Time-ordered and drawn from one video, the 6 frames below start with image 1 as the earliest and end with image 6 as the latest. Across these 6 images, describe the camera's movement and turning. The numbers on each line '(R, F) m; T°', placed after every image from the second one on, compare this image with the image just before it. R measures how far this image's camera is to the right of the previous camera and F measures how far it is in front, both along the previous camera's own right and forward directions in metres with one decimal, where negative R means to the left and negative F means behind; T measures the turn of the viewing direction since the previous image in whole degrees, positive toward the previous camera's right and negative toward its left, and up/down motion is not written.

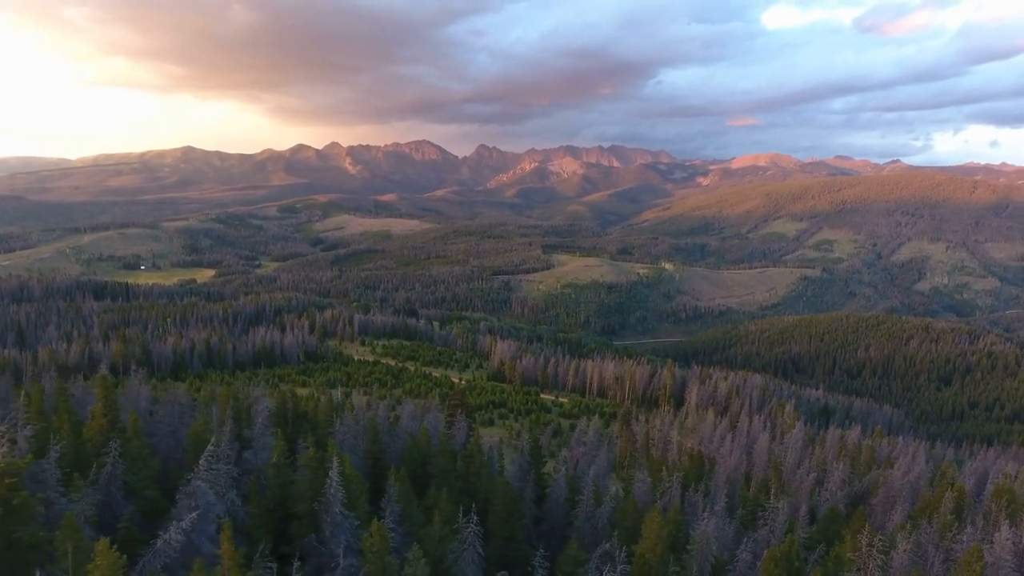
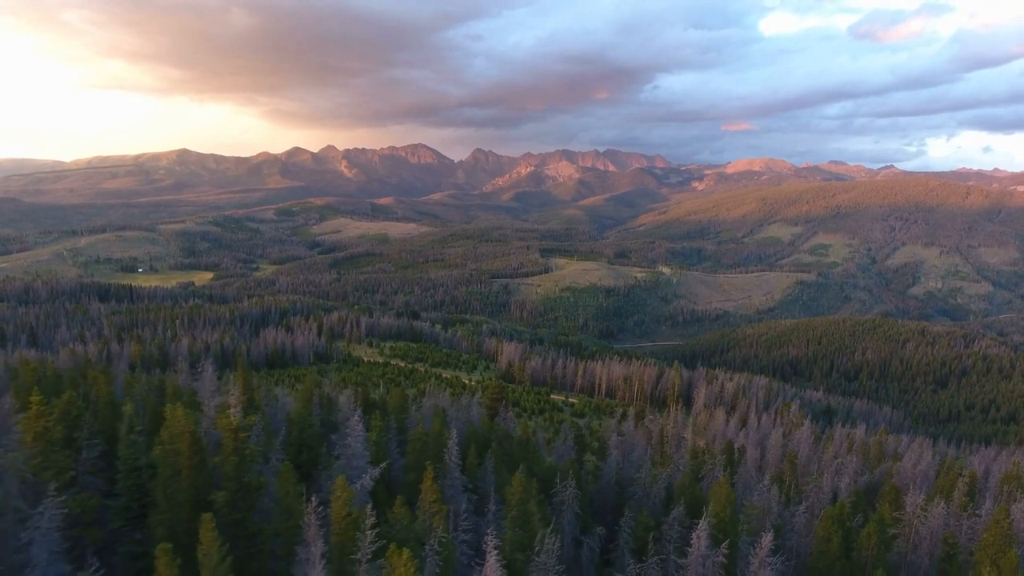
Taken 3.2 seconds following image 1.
(-1.1, -1.0) m; 0°
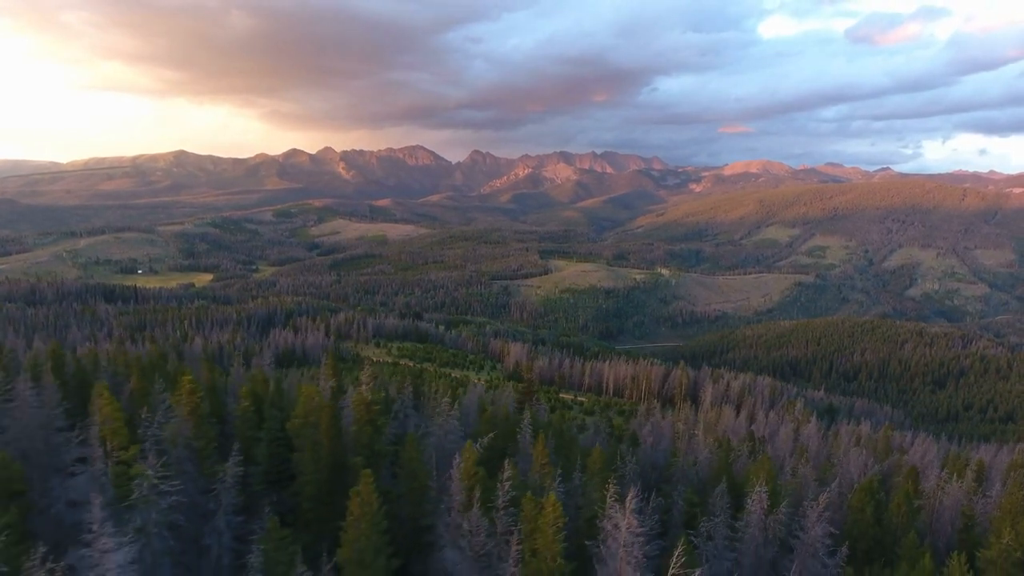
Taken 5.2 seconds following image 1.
(-0.9, -0.9) m; 0°
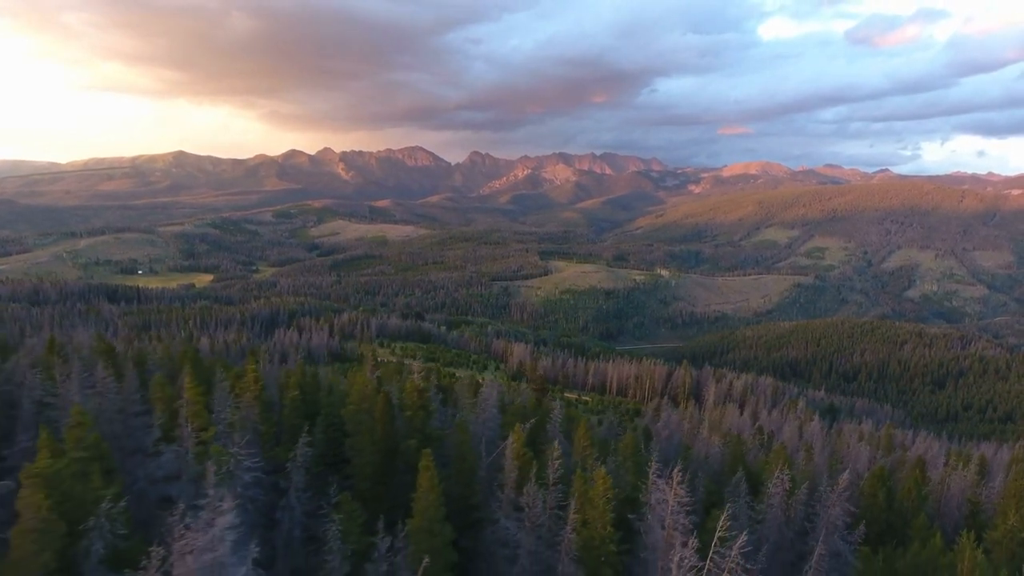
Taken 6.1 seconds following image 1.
(-0.4, -0.5) m; 0°
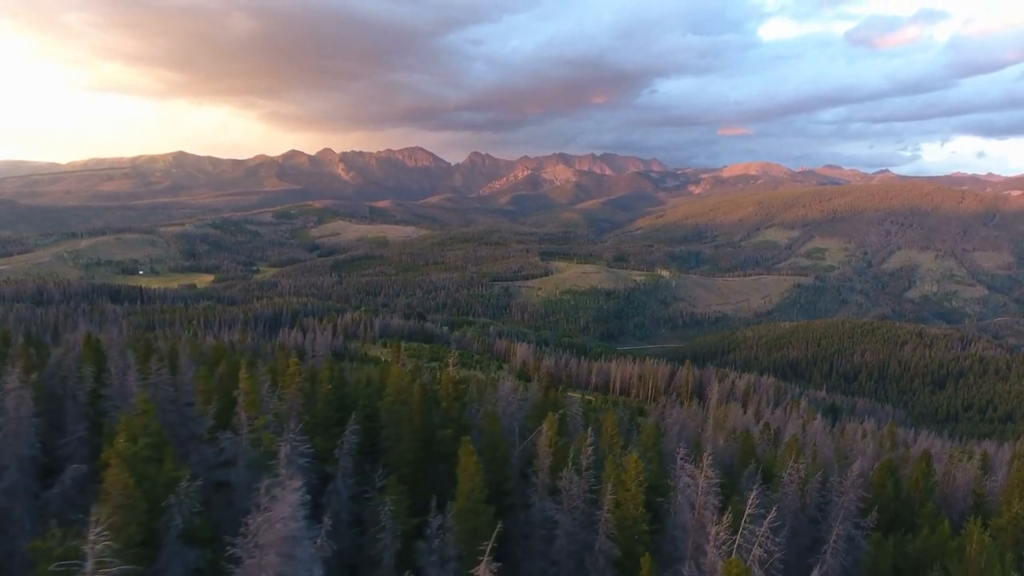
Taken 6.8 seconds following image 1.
(-0.3, -0.3) m; 0°
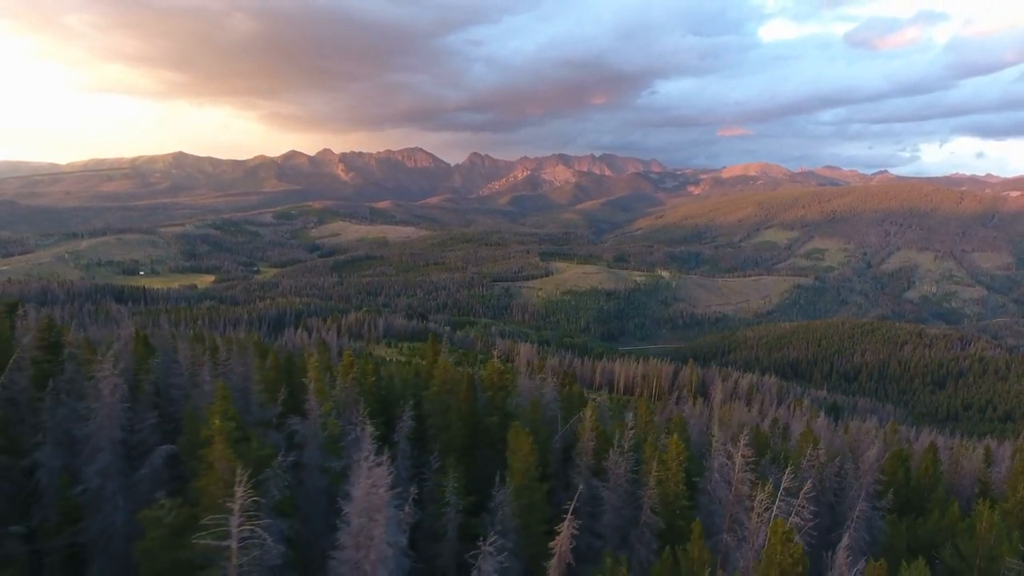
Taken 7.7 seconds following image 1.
(-0.4, -0.5) m; 0°
